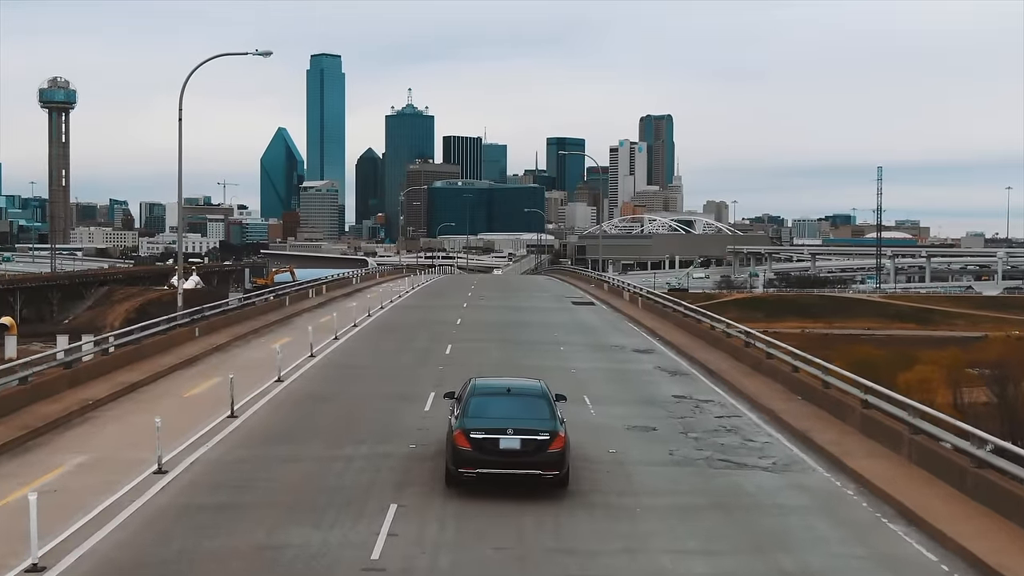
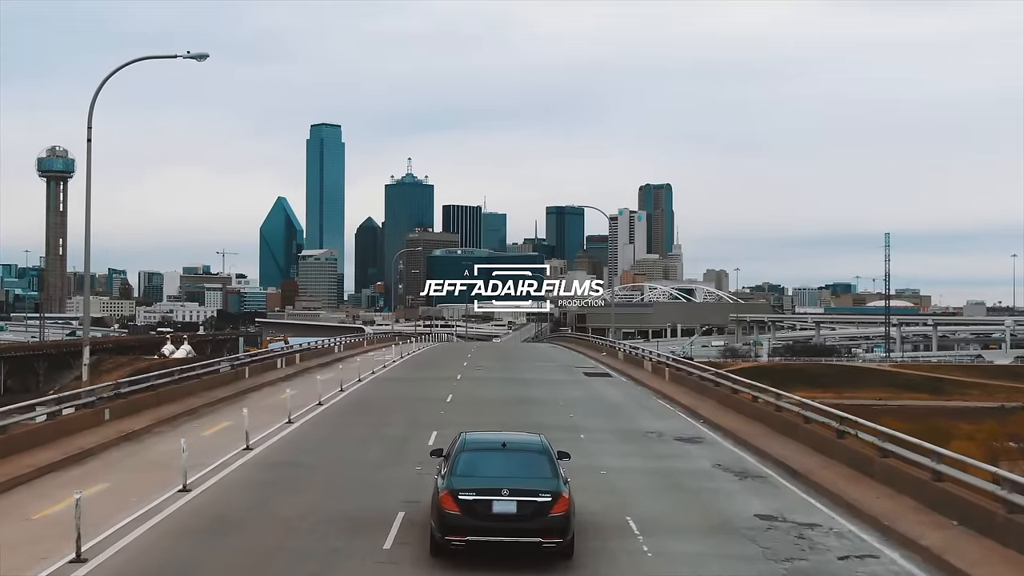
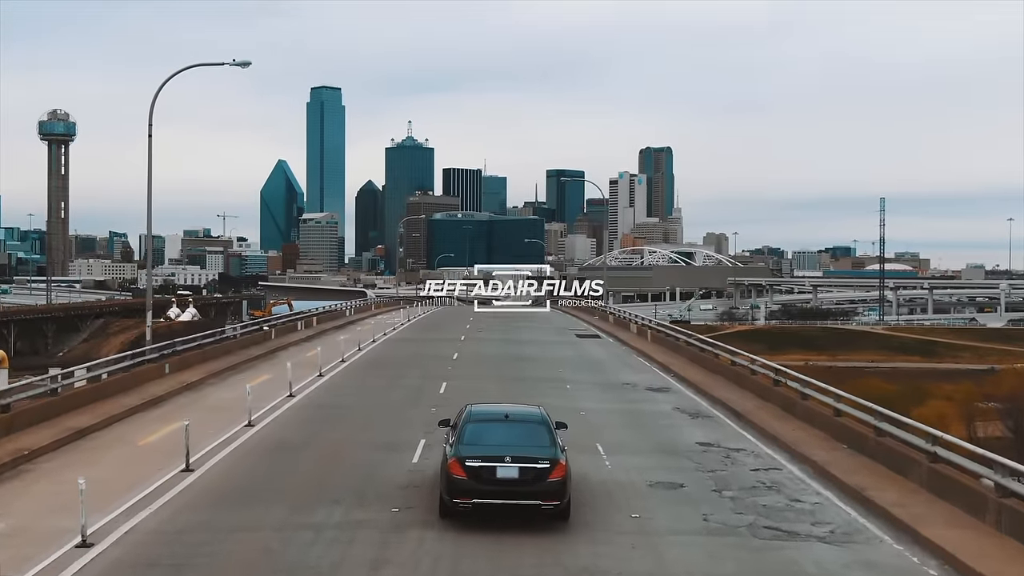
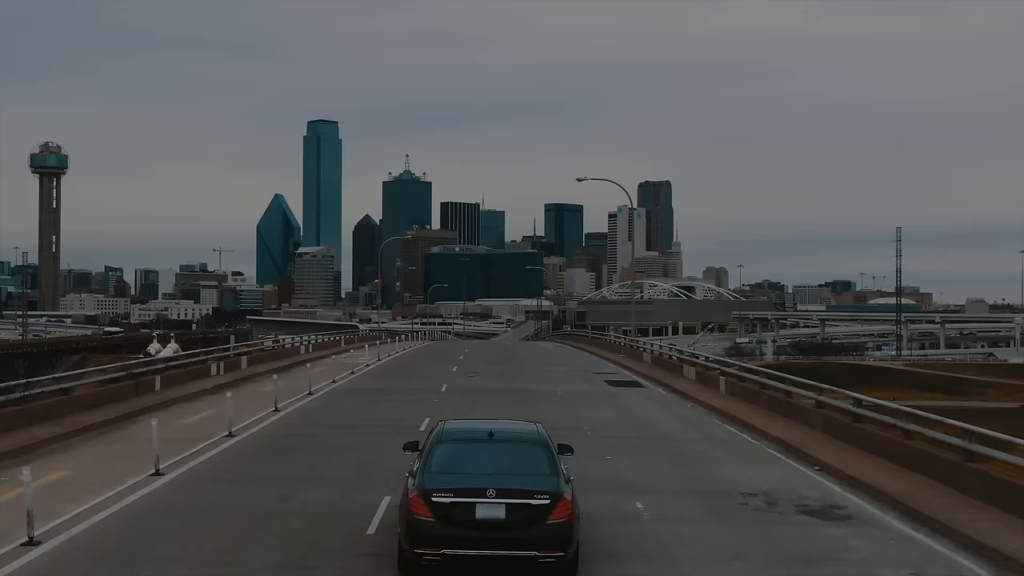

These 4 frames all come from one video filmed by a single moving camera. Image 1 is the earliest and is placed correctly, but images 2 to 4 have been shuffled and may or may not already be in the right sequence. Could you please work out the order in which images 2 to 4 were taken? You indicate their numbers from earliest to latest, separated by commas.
3, 2, 4
